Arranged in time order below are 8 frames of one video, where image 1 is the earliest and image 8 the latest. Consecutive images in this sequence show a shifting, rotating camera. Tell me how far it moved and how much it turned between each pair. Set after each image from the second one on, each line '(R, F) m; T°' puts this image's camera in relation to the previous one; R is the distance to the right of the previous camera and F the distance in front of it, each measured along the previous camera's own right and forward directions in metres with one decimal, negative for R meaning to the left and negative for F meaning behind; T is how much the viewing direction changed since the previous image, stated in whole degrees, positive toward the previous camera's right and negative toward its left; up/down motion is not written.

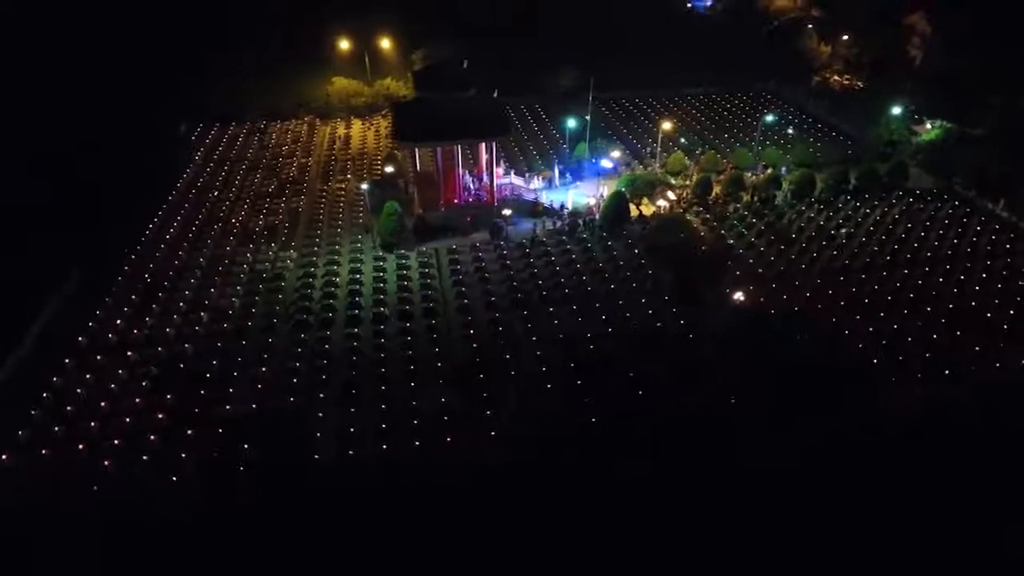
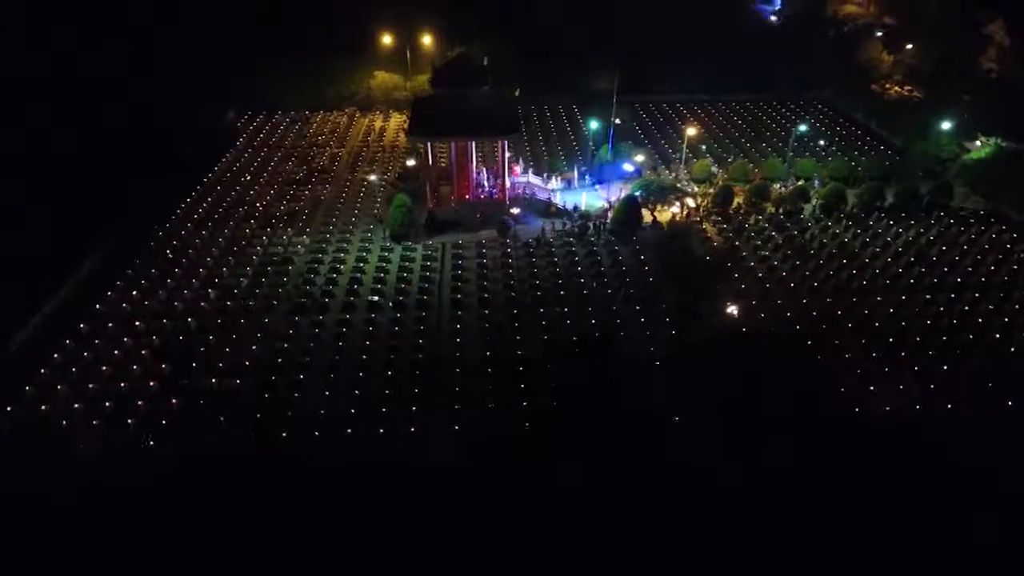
(+1.7, 0.0) m; -7°
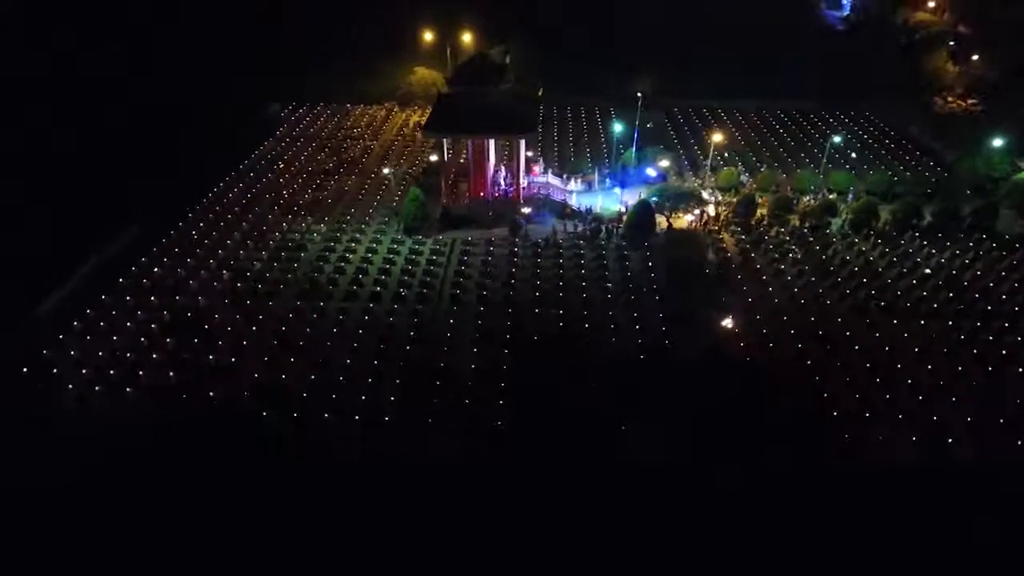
(+1.5, 0.0) m; -6°
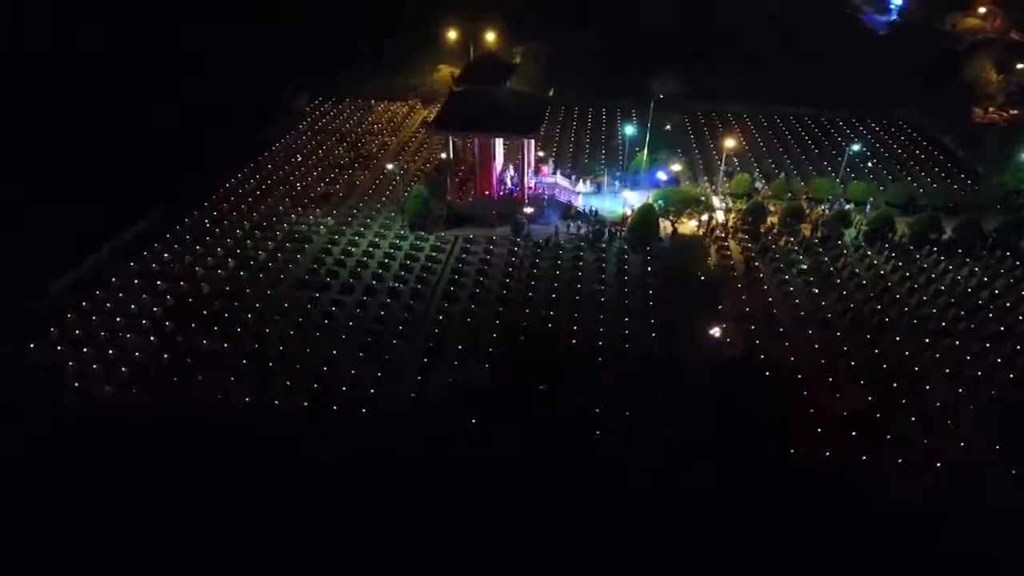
(+1.1, 0.0) m; -4°
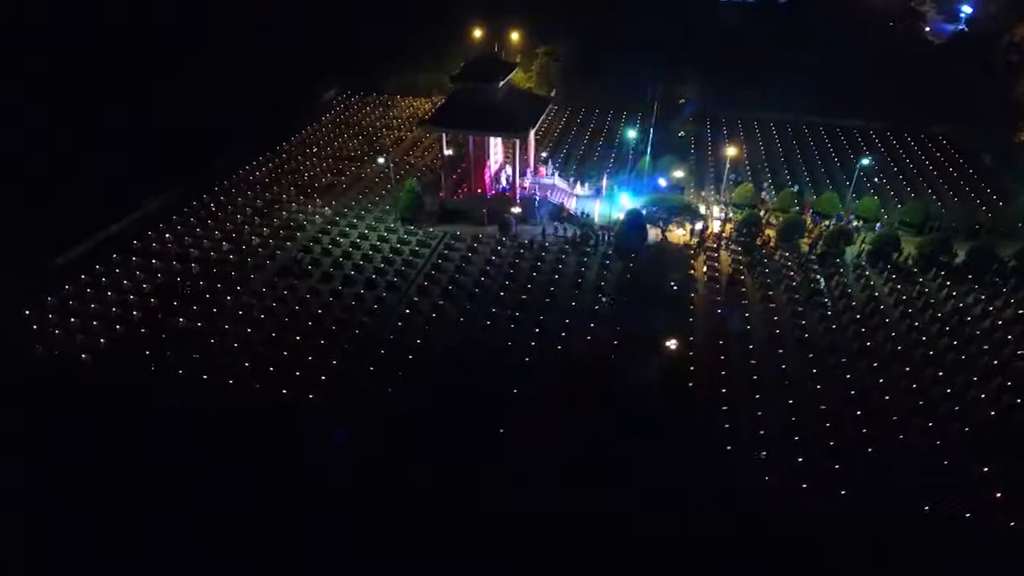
(+2.0, +0.1) m; -6°
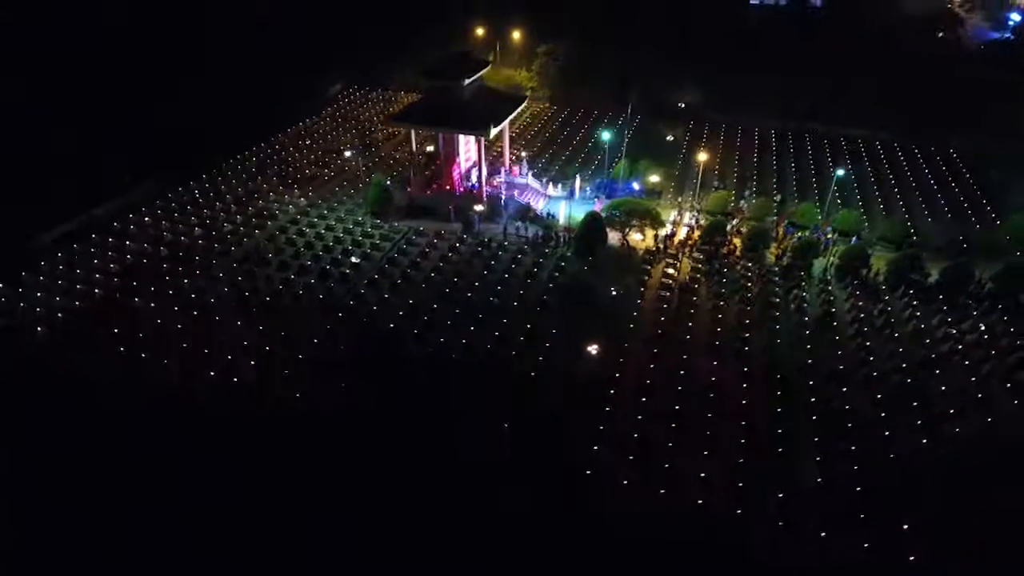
(+2.3, +0.2) m; -6°
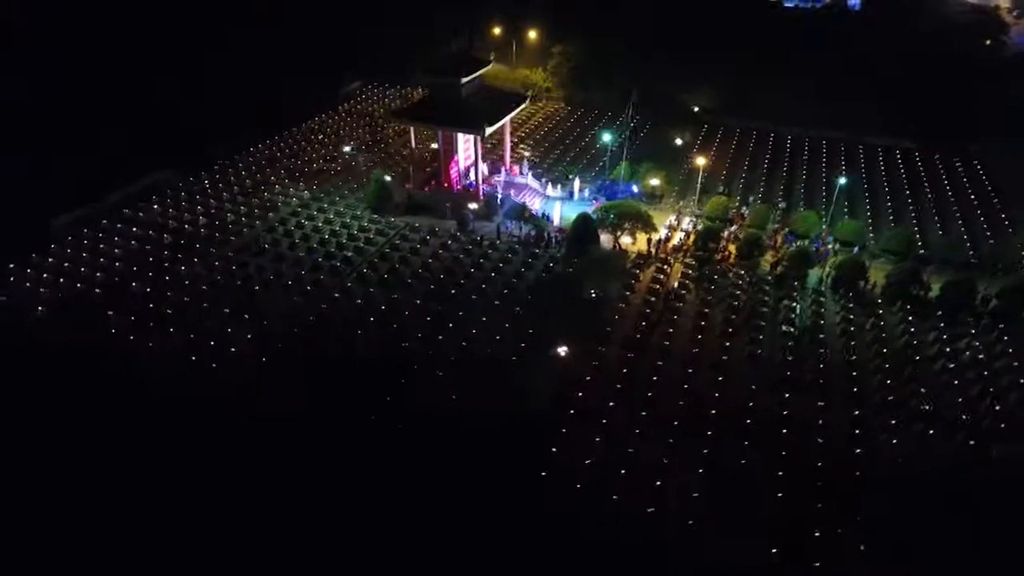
(+1.2, +0.1) m; -4°
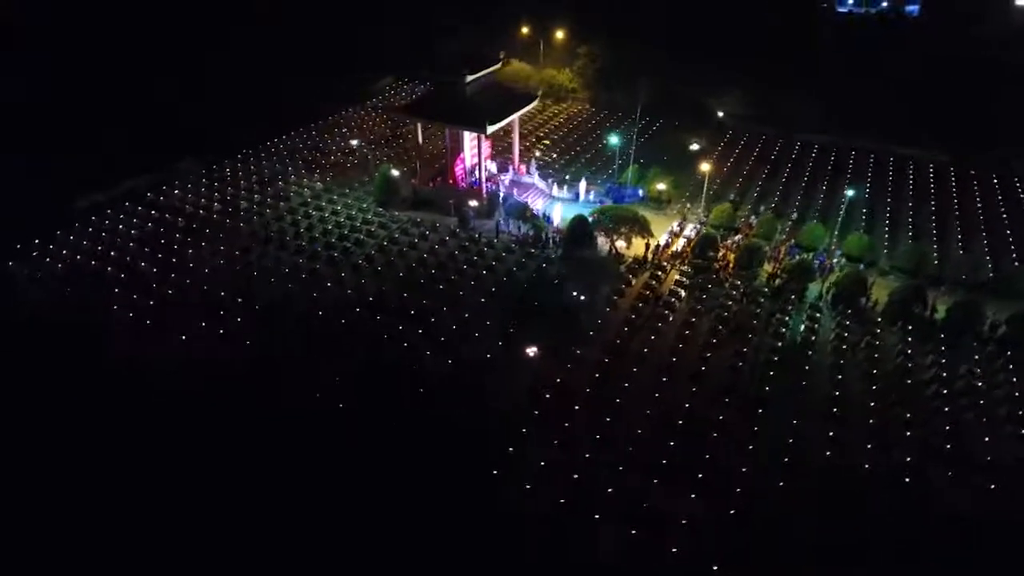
(+1.4, +0.2) m; -5°
